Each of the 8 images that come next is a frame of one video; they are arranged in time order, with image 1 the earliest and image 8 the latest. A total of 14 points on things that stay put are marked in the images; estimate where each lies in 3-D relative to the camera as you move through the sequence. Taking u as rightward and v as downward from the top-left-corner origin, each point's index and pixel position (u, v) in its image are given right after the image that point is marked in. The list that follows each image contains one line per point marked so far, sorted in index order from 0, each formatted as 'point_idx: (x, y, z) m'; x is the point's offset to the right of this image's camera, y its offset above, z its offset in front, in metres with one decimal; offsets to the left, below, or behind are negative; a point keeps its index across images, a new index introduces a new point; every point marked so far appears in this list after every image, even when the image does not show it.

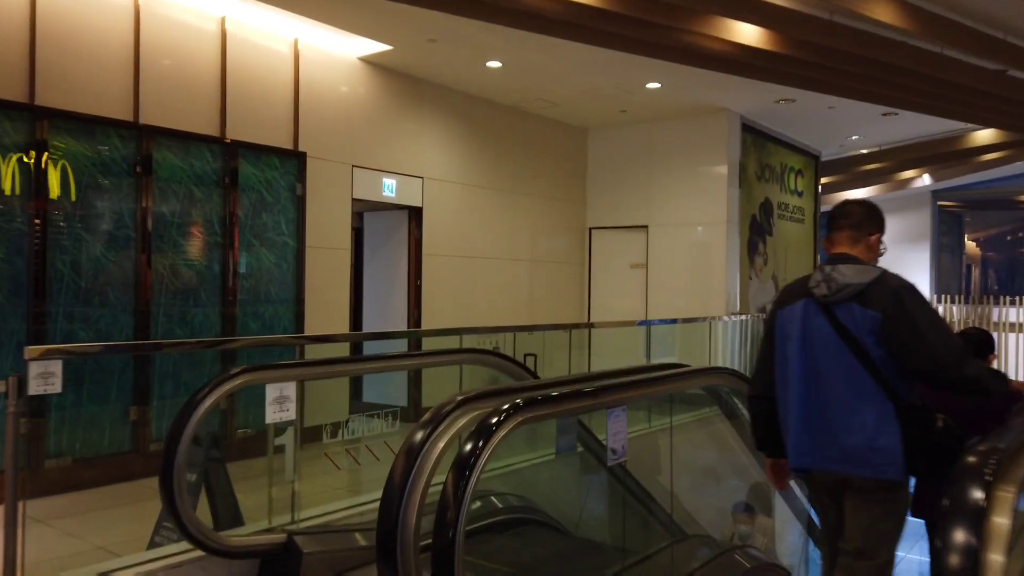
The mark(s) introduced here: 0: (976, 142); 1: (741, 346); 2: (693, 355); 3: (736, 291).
0: (+5.2, +1.6, +8.4) m
1: (+2.3, -0.6, +7.9) m
2: (+1.8, -0.6, +7.3) m
3: (+2.3, 0.0, +7.9) m
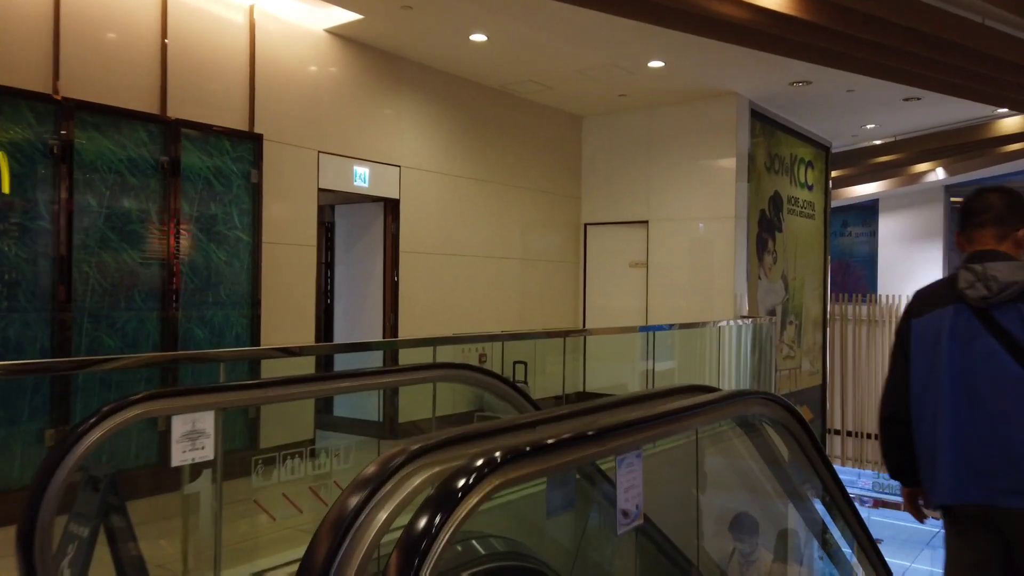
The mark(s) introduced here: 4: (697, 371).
0: (+5.0, +1.6, +7.8) m
1: (+2.2, -0.6, +7.2) m
2: (+1.7, -0.6, +6.7) m
3: (+2.2, 0.0, +7.2) m
4: (+1.7, -0.7, +6.7) m
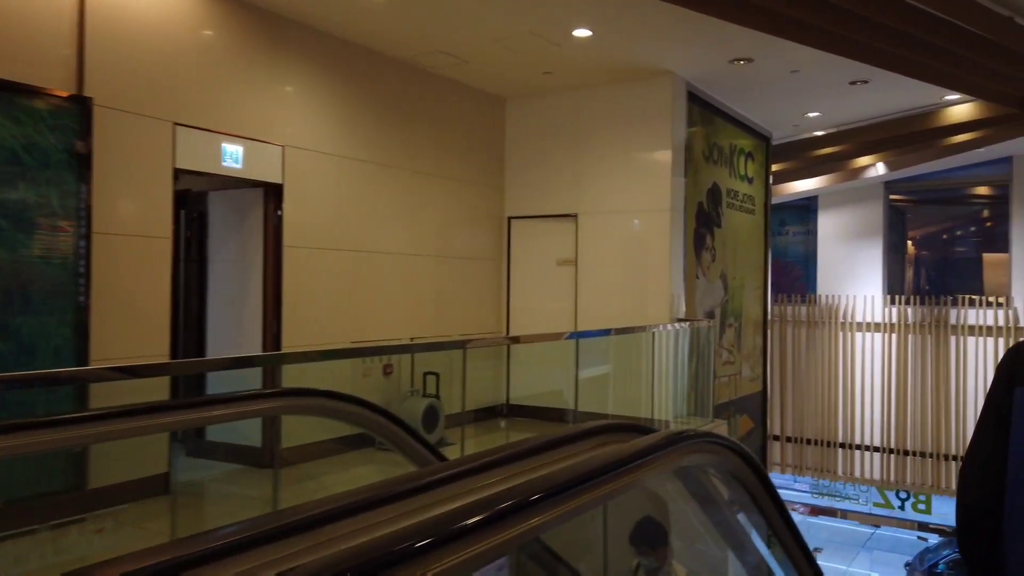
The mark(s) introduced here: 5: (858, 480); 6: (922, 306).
0: (+4.2, +1.7, +7.3) m
1: (+1.5, -0.6, +6.6) m
2: (+1.0, -0.6, +6.0) m
3: (+1.5, 0.0, +6.6) m
4: (+1.0, -0.7, +6.0) m
5: (+4.9, -2.7, +10.8) m
6: (+5.6, -0.2, +10.4) m
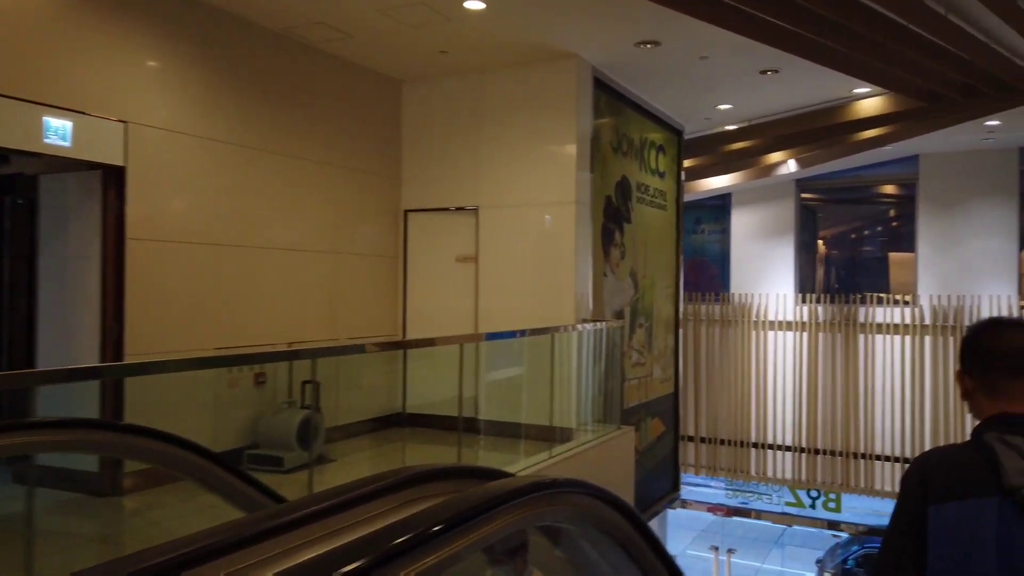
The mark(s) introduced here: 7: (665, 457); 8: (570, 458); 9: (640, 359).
0: (+3.3, +1.7, +7.2) m
1: (+0.6, -0.6, +6.2) m
2: (+0.2, -0.6, +5.5) m
3: (+0.6, 0.0, +6.2) m
4: (+0.2, -0.7, +5.5) m
5: (+3.6, -2.7, +10.7) m
6: (+4.4, -0.2, +10.4) m
7: (+1.6, -1.8, +8.2) m
8: (+0.4, -1.3, +5.6) m
9: (+1.2, -0.7, +7.4) m
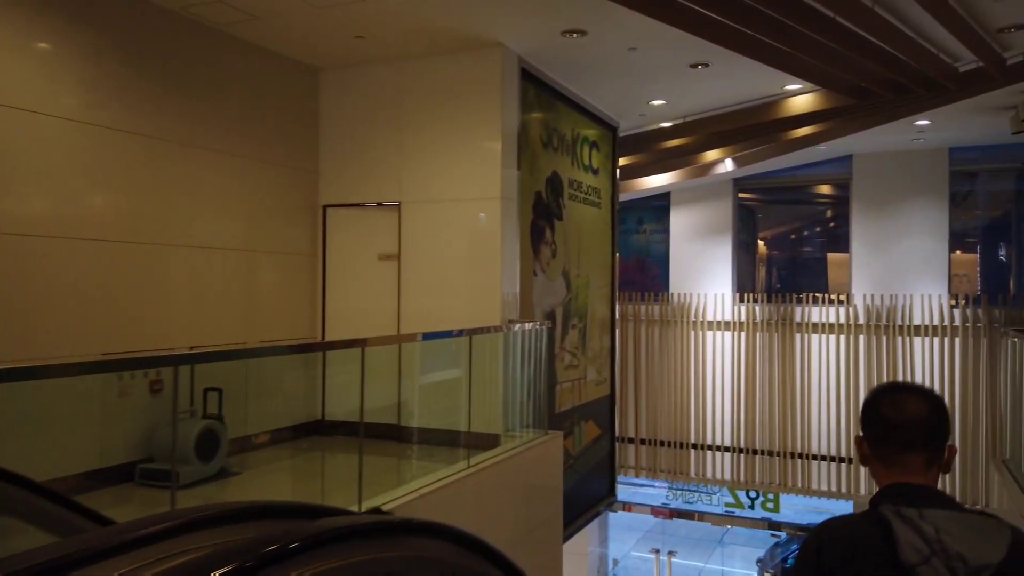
0: (+2.6, +1.7, +7.1) m
1: (0.0, -0.6, +5.9) m
2: (-0.3, -0.6, +5.3) m
3: (0.0, 0.0, +5.9) m
4: (-0.4, -0.7, +5.3) m
5: (+2.8, -2.7, +10.6) m
6: (+3.5, -0.2, +10.4) m
7: (+0.9, -1.8, +8.0) m
8: (-0.2, -1.3, +5.3) m
9: (+0.6, -0.7, +7.2) m
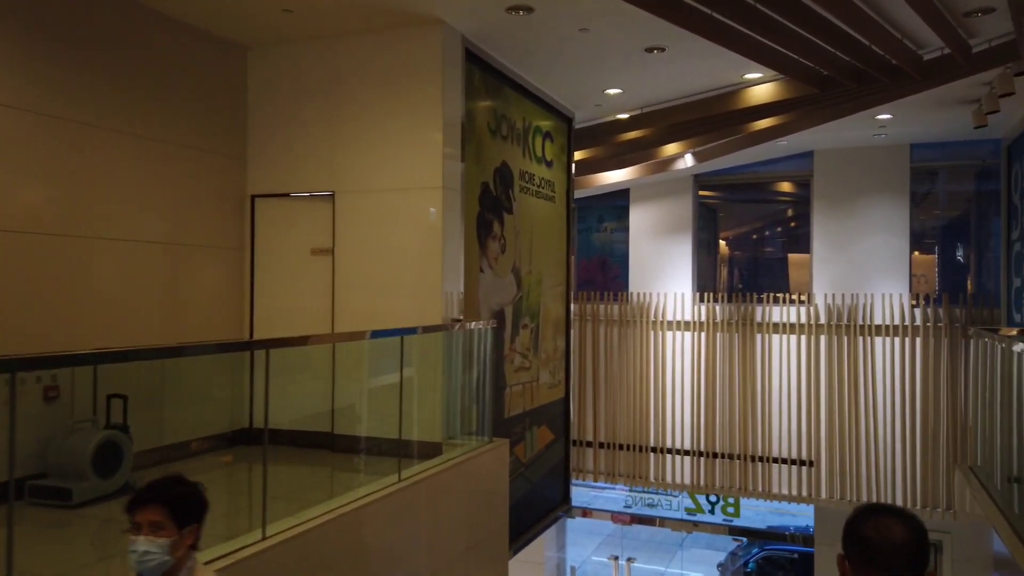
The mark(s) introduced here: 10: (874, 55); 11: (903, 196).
0: (+2.2, +1.7, +6.8) m
1: (-0.4, -0.6, +5.5) m
2: (-0.7, -0.6, +4.8) m
3: (-0.4, 0.0, +5.5) m
4: (-0.8, -0.7, +4.8) m
5: (+2.1, -2.7, +10.3) m
6: (+2.9, -0.2, +10.1) m
7: (+0.4, -1.8, +7.6) m
8: (-0.6, -1.2, +4.9) m
9: (+0.1, -0.7, +6.8) m
10: (+2.7, +1.8, +5.8) m
11: (+5.0, +1.2, +9.8) m
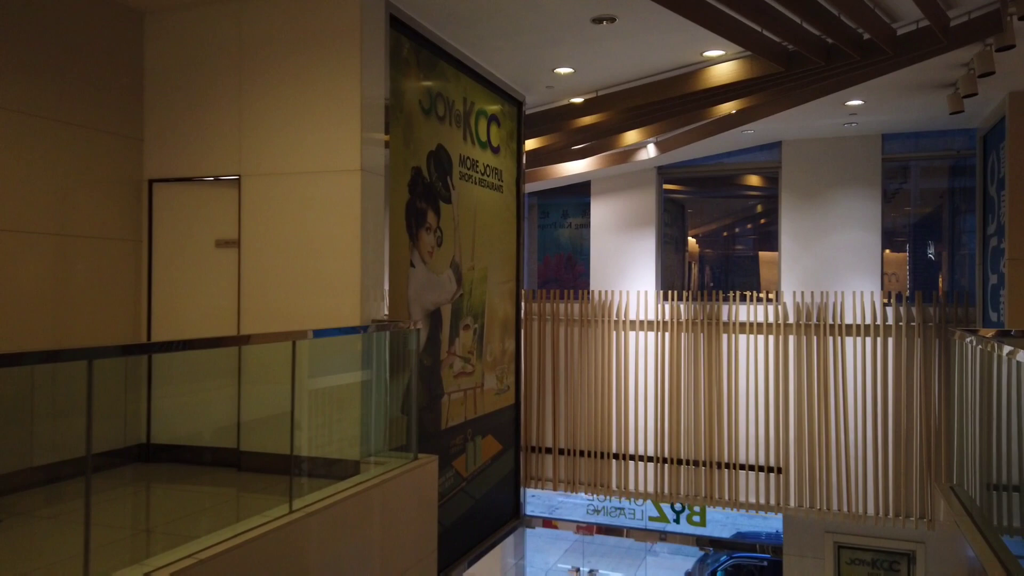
0: (+1.7, +1.7, +6.3) m
1: (-0.8, -0.5, +4.9) m
2: (-1.1, -0.6, +4.2) m
3: (-0.8, 0.0, +4.9) m
4: (-1.2, -0.7, +4.2) m
5: (+1.5, -2.7, +9.8) m
6: (+2.3, -0.2, +9.6) m
7: (-0.1, -1.8, +7.0) m
8: (-1.0, -1.2, +4.2) m
9: (-0.4, -0.6, +6.2) m
10: (+2.3, +1.8, +5.2) m
11: (+4.5, +1.2, +9.3) m
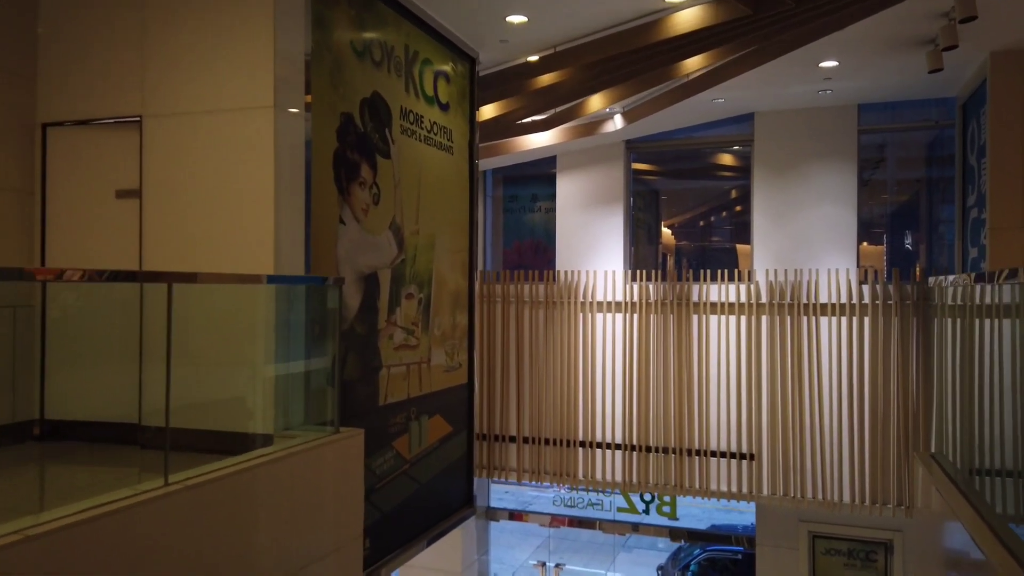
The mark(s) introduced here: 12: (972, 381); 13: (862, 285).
0: (+1.3, +2.0, +5.8) m
1: (-1.2, -0.3, +4.4) m
2: (-1.5, -0.3, +3.7) m
3: (-1.2, +0.3, +4.4) m
4: (-1.5, -0.4, +3.7) m
5: (+1.1, -2.4, +9.3) m
6: (+1.8, +0.1, +9.2) m
7: (-0.5, -1.5, +6.5) m
8: (-1.3, -1.0, +3.7) m
9: (-0.8, -0.4, +5.7) m
10: (+1.9, +2.1, +4.8) m
11: (+4.0, +1.5, +8.9) m
12: (+3.3, -0.7, +5.4) m
13: (+3.9, 0.0, +8.4) m
